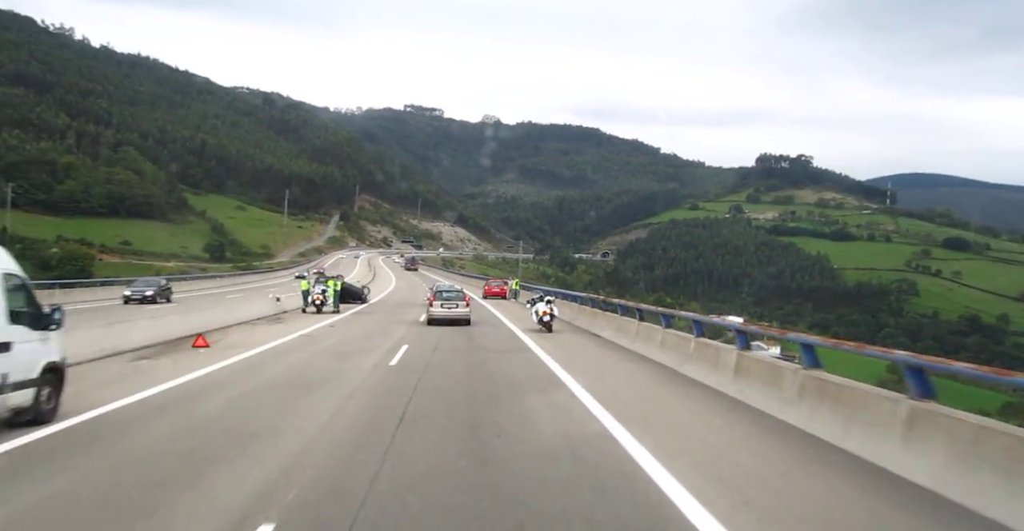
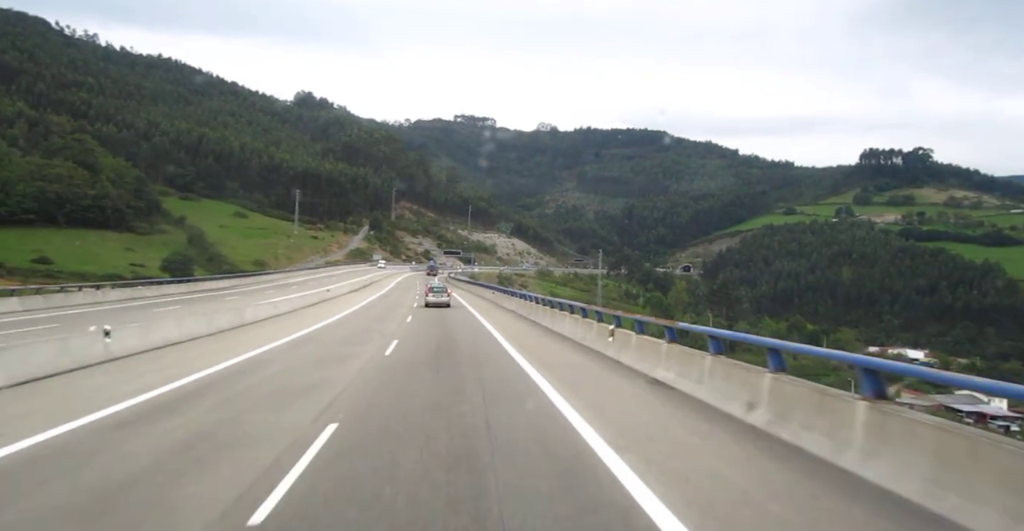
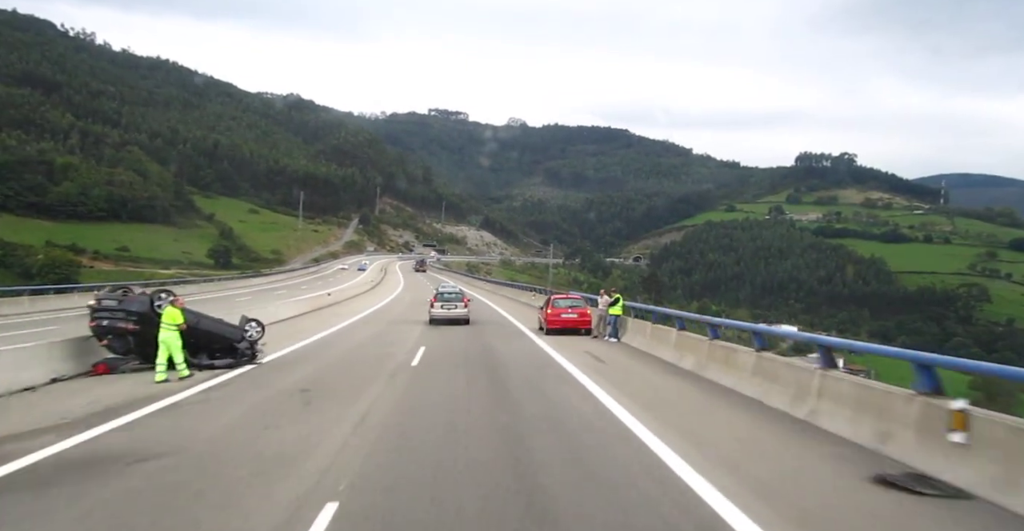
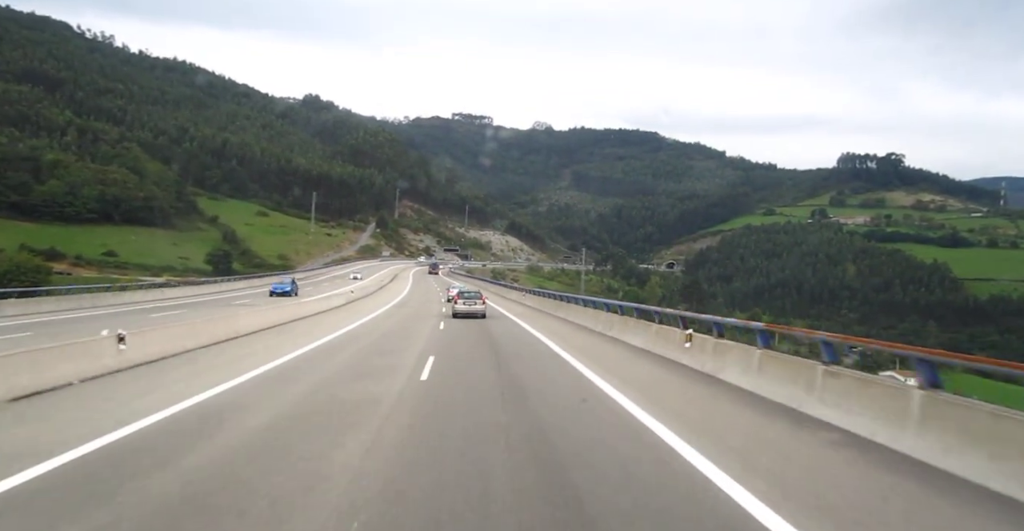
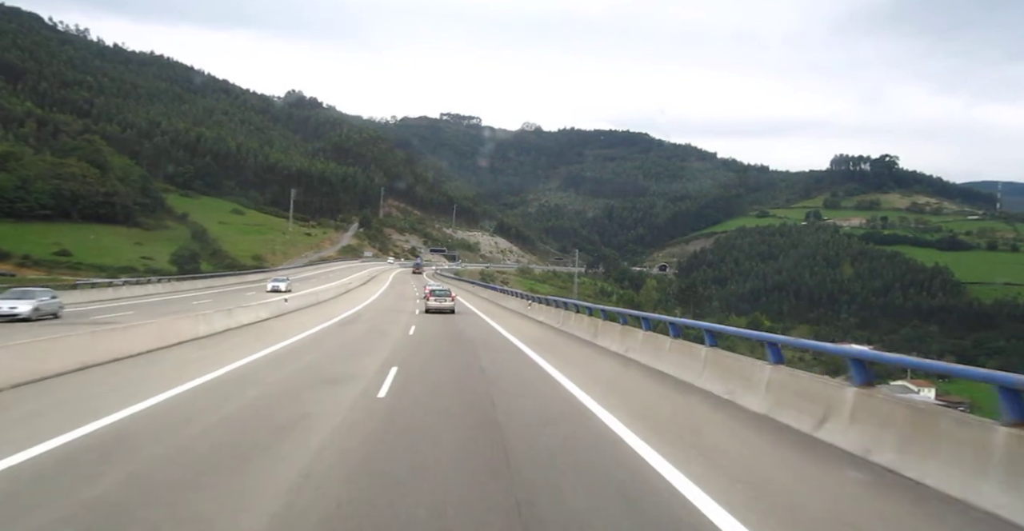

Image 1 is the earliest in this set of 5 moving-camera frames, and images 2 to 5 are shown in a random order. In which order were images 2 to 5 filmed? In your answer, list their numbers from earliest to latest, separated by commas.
3, 4, 5, 2
